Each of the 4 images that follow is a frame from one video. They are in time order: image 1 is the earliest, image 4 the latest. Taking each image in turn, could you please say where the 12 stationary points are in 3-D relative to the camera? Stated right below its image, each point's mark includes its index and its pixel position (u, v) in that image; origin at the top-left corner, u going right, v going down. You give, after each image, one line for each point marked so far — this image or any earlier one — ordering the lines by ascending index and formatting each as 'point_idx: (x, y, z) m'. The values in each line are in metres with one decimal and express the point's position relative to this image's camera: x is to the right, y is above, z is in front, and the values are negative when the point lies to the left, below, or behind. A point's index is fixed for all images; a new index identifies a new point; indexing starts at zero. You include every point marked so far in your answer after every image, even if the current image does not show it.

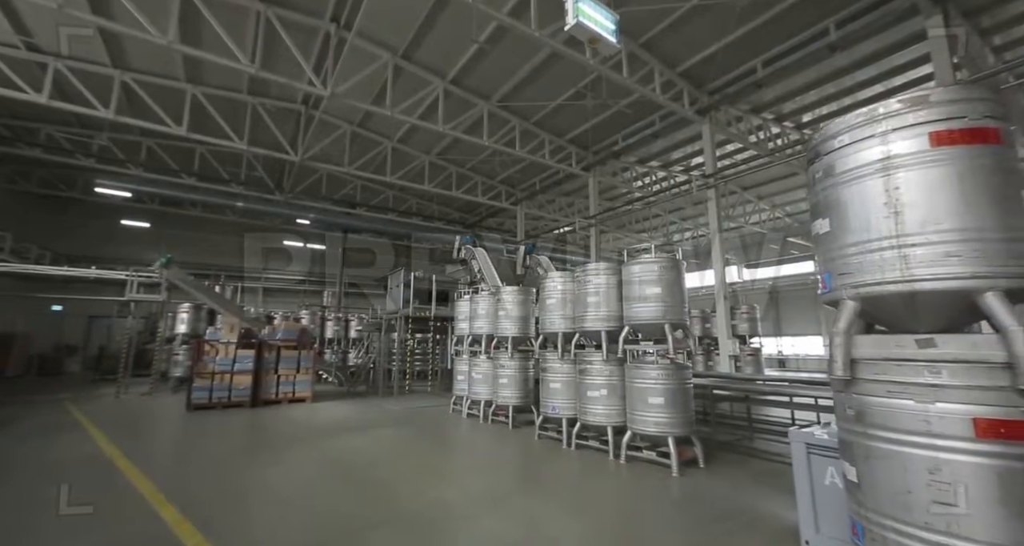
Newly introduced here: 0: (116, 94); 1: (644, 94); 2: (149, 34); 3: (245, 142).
0: (-6.7, +3.1, +7.1) m
1: (+2.2, +2.9, +6.8) m
2: (-4.8, +3.2, +5.6) m
3: (-5.4, +2.7, +8.5) m
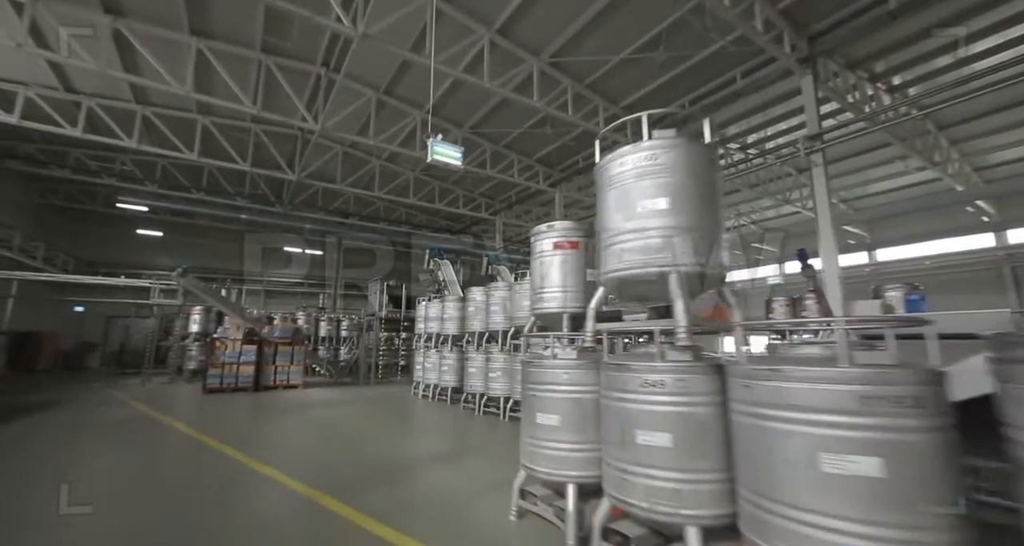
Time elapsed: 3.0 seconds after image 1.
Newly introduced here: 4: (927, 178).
0: (-7.3, +2.9, +8.3) m
1: (+1.5, +2.8, +8.0) m
2: (-5.5, +3.0, +6.8) m
3: (-6.0, +2.5, +9.7) m
4: (+10.0, +2.2, +10.1) m
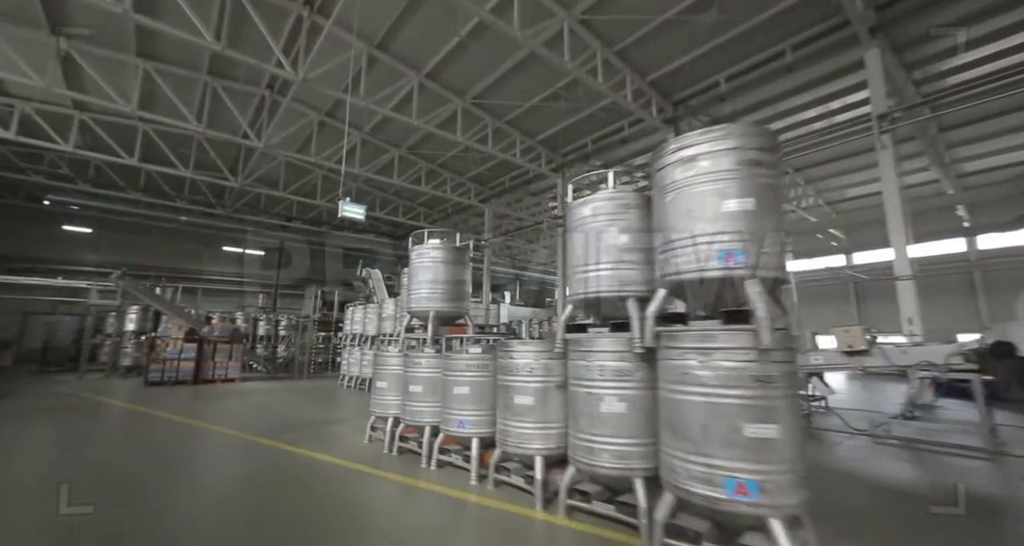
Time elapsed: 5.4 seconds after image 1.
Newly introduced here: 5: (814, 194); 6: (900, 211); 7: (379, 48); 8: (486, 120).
0: (-8.9, +2.9, +8.6) m
1: (-0.1, +2.5, +9.3) m
2: (-6.9, +3.0, +7.3) m
3: (-7.7, +2.5, +10.2) m
4: (+8.1, +1.8, +12.3) m
5: (+8.0, +2.1, +11.1) m
6: (+4.6, +0.7, +5.0) m
7: (-2.1, +3.6, +6.8) m
8: (-0.6, +3.2, +8.7) m
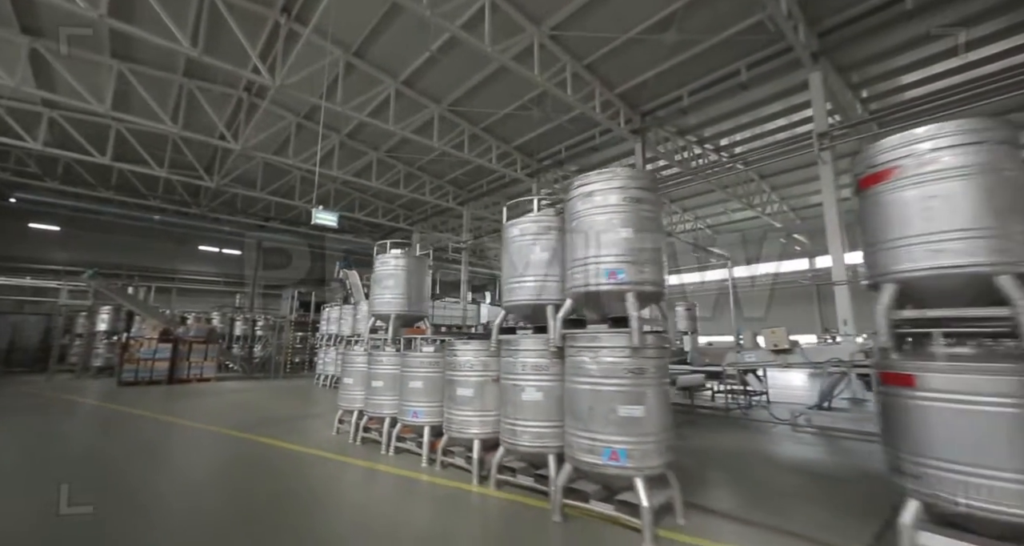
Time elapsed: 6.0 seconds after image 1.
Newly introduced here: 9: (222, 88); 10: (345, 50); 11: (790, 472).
0: (-9.4, +2.9, +8.5) m
1: (-0.6, +2.5, +9.6) m
2: (-7.3, +3.0, +7.3) m
3: (-8.3, +2.5, +10.1) m
4: (+7.4, +1.7, +12.9) m
5: (+7.3, +2.0, +11.7) m
6: (+4.2, +0.7, +5.5) m
7: (-2.6, +3.6, +7.0) m
8: (-1.1, +3.1, +9.0) m
9: (-5.6, +3.5, +8.1) m
10: (-2.7, +3.6, +6.8) m
11: (+2.3, -1.6, +3.4) m
